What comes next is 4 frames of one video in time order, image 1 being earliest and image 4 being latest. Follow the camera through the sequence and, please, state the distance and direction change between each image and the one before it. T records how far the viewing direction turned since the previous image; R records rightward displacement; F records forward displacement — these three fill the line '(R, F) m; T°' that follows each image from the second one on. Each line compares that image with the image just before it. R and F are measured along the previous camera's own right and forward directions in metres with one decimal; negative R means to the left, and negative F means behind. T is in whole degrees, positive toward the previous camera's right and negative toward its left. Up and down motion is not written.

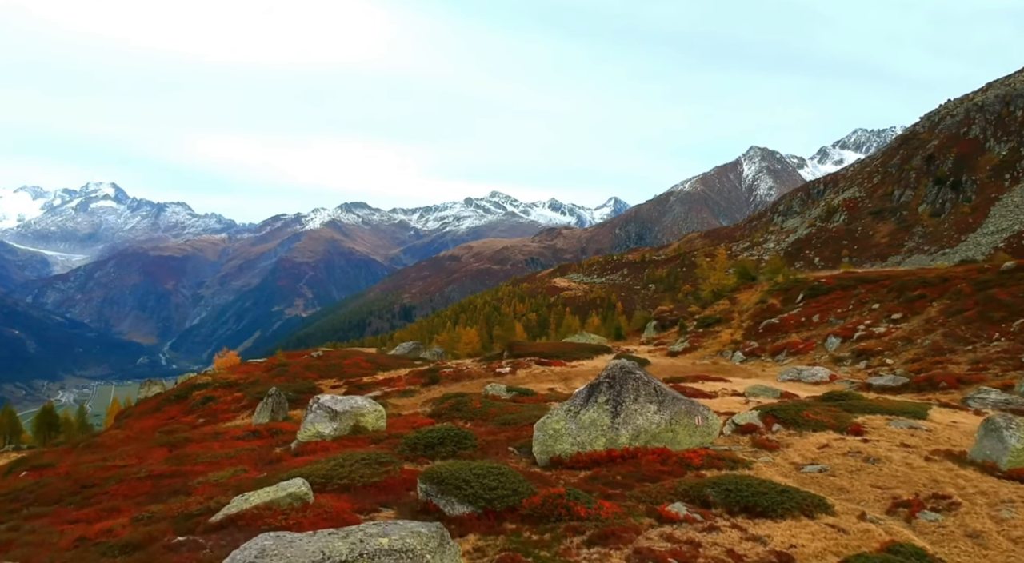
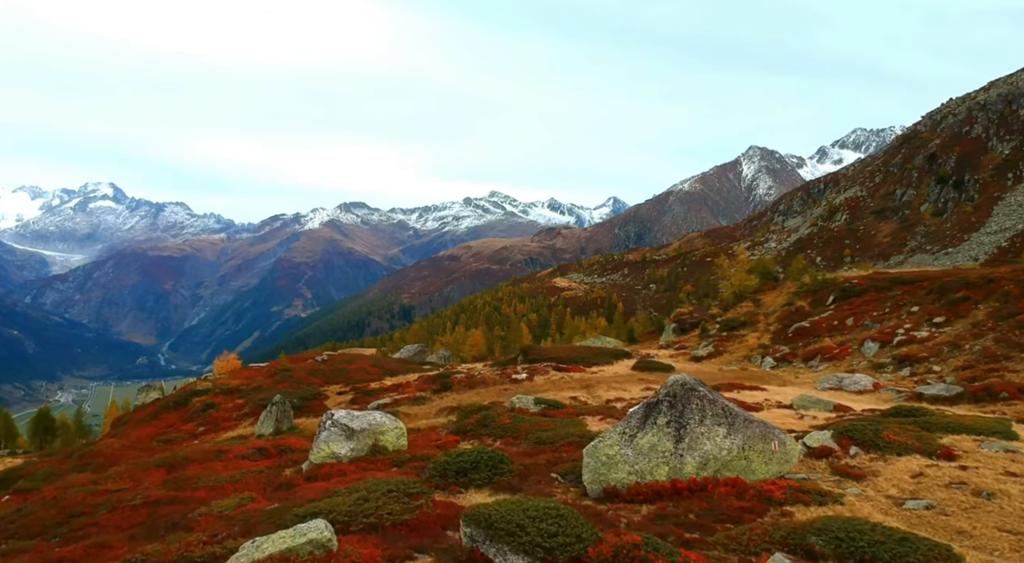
(-1.4, +3.3) m; 0°
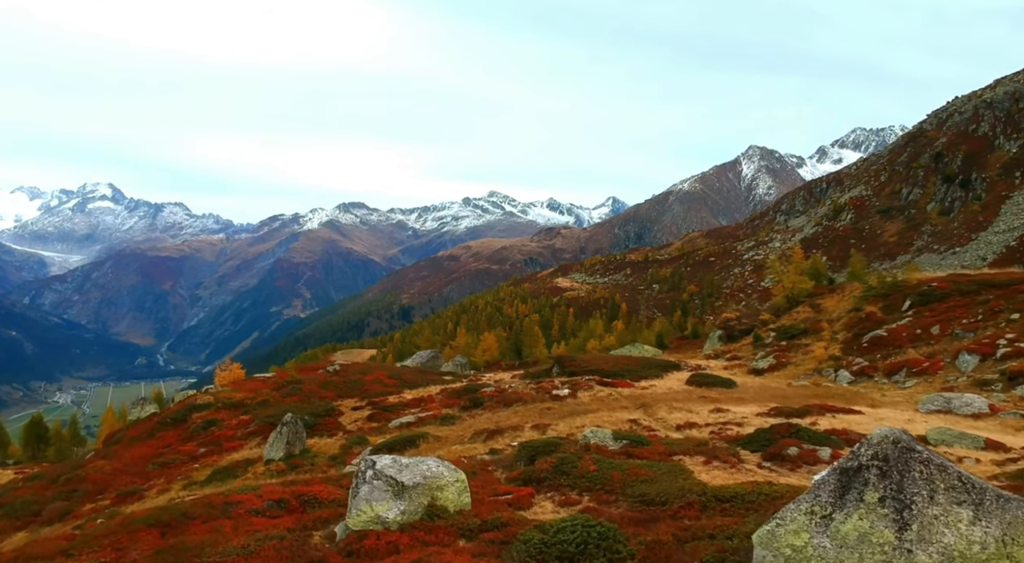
(-3.0, +7.0) m; 0°
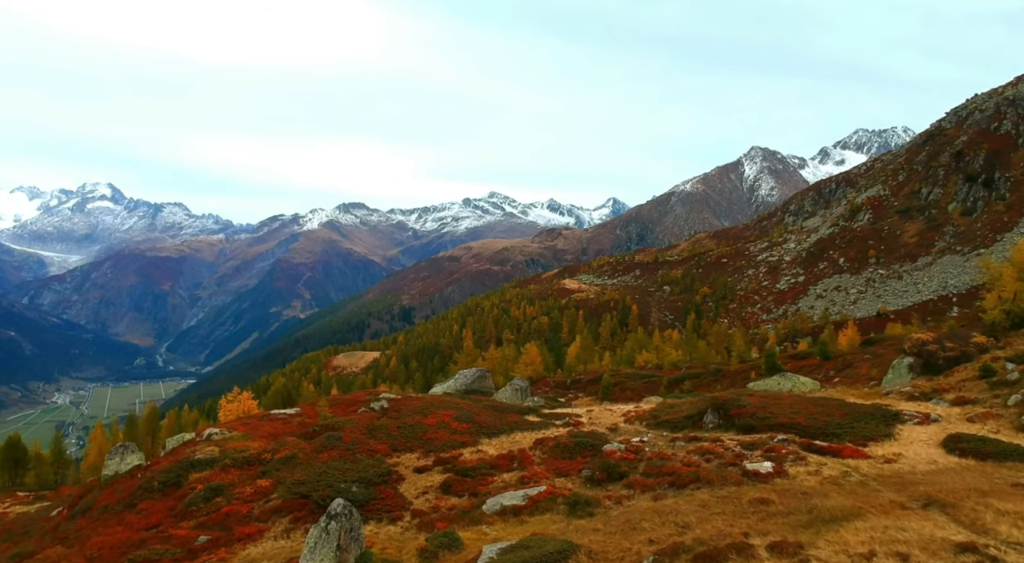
(-8.2, +19.6) m; 0°
